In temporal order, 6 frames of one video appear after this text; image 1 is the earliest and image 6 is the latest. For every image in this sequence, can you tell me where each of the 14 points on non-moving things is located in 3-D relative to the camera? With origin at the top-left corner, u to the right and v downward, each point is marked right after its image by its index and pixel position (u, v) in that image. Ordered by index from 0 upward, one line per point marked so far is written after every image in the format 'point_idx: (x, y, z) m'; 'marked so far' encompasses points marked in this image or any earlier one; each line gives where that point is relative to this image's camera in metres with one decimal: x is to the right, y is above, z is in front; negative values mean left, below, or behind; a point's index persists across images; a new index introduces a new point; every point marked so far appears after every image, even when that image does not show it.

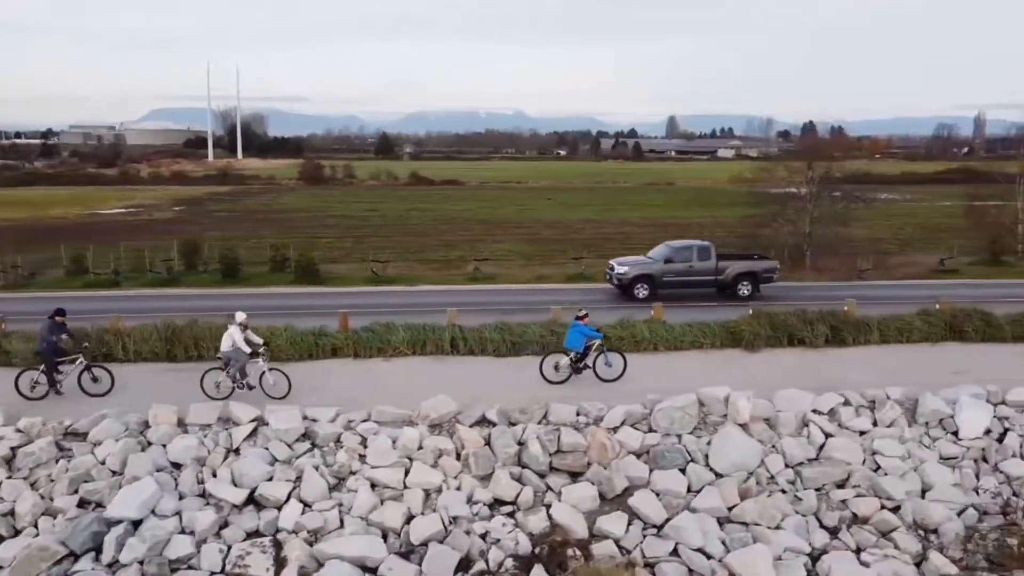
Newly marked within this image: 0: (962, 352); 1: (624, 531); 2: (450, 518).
0: (+7.6, -1.1, +16.6) m
1: (+1.2, -2.6, +10.6) m
2: (-0.7, -2.5, +10.7) m
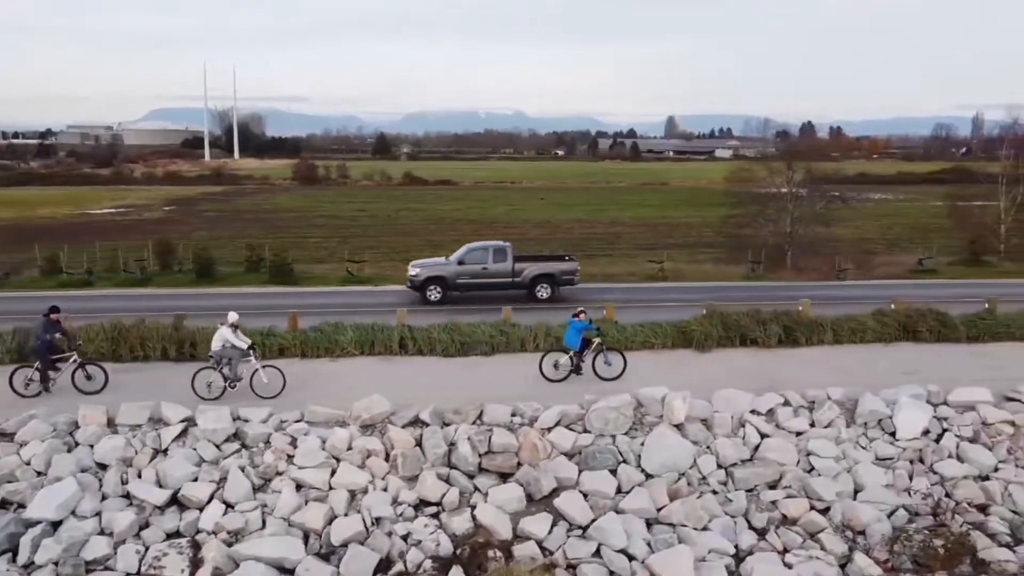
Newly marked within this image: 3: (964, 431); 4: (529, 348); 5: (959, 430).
0: (+6.8, -1.1, +16.5) m
1: (+0.4, -2.6, +10.6) m
2: (-1.5, -2.5, +10.6) m
3: (+5.9, -1.9, +12.8) m
4: (+0.3, -1.0, +16.2) m
5: (+5.8, -1.9, +12.8) m
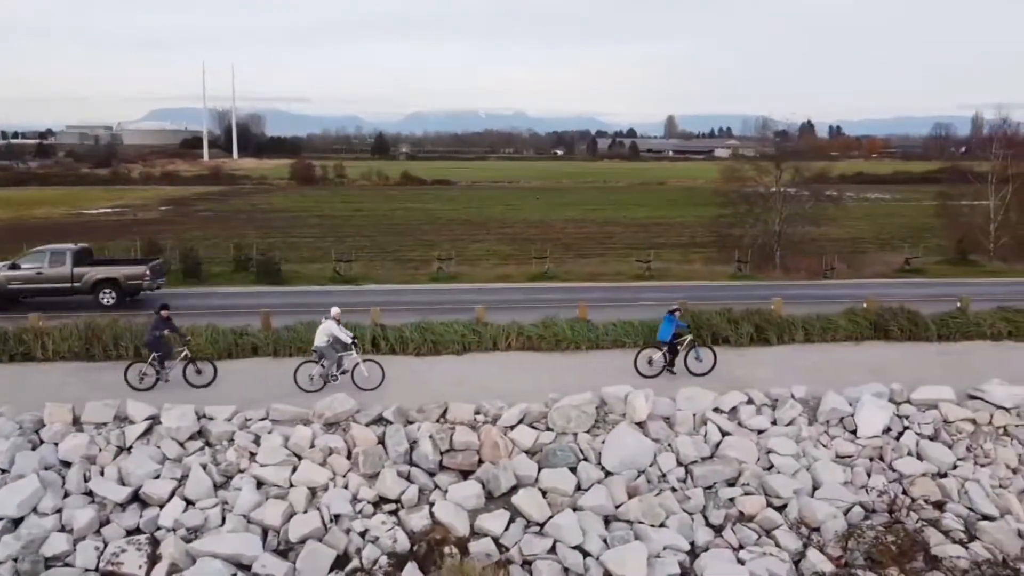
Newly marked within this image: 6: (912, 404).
0: (+6.3, -1.1, +16.6) m
1: (-0.1, -2.6, +10.7) m
2: (-2.0, -2.5, +10.7) m
3: (+5.4, -1.9, +12.9) m
4: (-0.2, -1.0, +16.4) m
5: (+5.4, -1.8, +12.9) m
6: (+5.5, -1.6, +13.4) m
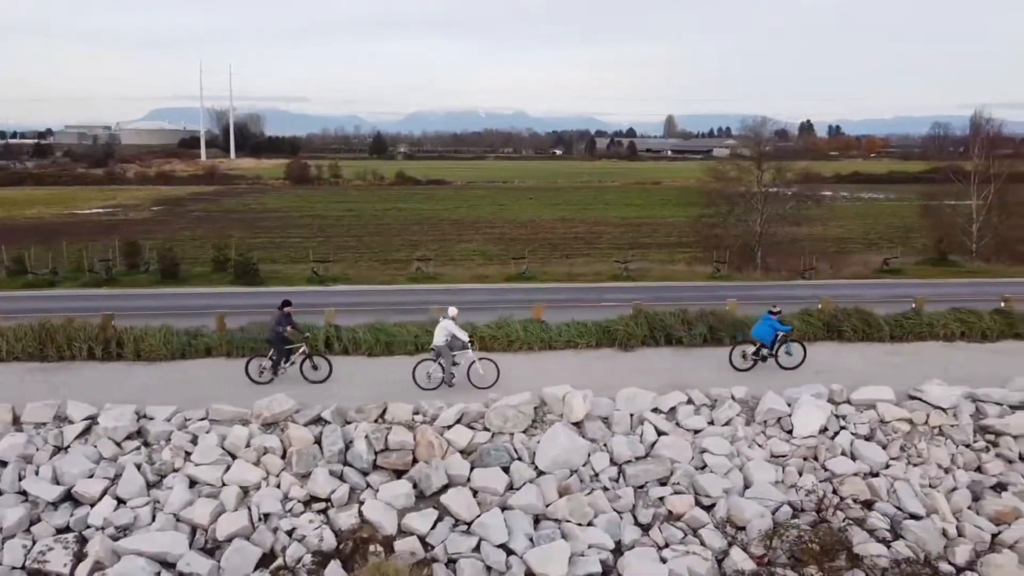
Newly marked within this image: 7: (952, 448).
0: (+5.5, -1.1, +16.7) m
1: (-0.9, -2.6, +10.8) m
2: (-2.8, -2.5, +10.8) m
3: (+4.6, -1.9, +13.0) m
4: (-1.0, -1.0, +16.5) m
5: (+4.6, -1.9, +13.0) m
6: (+4.7, -1.6, +13.6) m
7: (+5.7, -2.1, +12.8) m
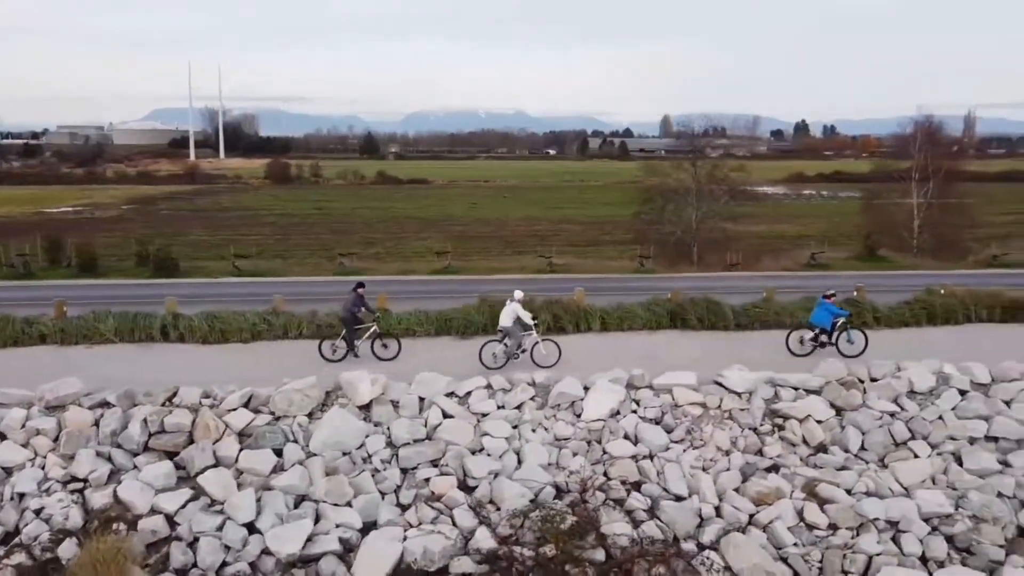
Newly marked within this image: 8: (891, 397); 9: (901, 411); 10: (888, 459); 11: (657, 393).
0: (+2.8, -0.9, +16.8) m
1: (-3.7, -2.4, +10.9) m
2: (-5.6, -2.3, +11.0) m
3: (+1.8, -1.7, +13.1) m
4: (-3.7, -0.8, +16.6) m
5: (+1.8, -1.7, +13.1) m
6: (+1.9, -1.4, +13.7) m
7: (+2.9, -1.9, +12.9) m
8: (+5.2, -1.5, +13.6) m
9: (+5.3, -1.7, +13.4) m
10: (+4.8, -2.2, +12.5) m
11: (+2.0, -1.5, +13.6) m
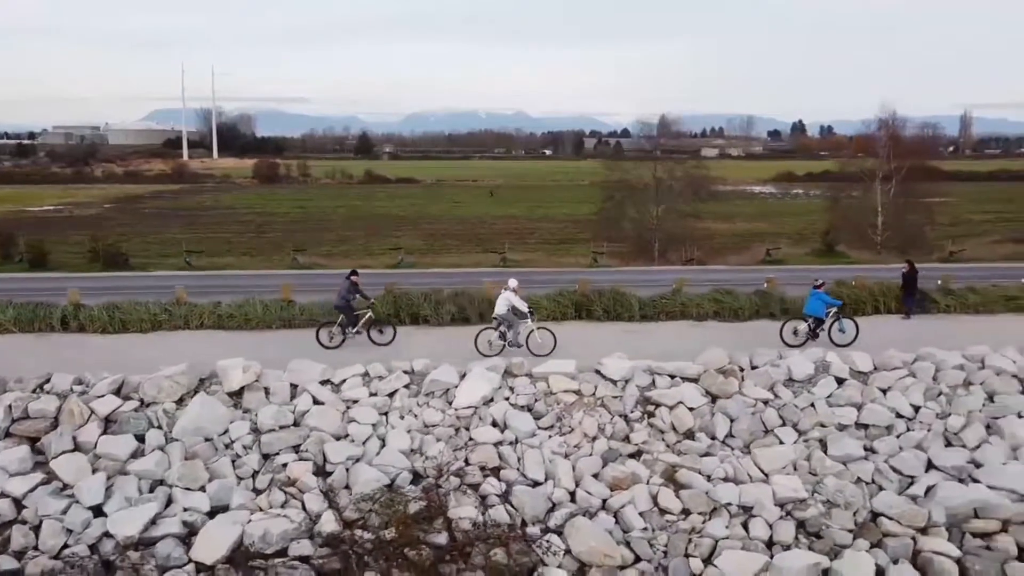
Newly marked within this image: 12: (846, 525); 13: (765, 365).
0: (+1.1, -0.7, +16.9) m
1: (-5.4, -2.3, +11.0) m
2: (-7.3, -2.1, +11.0) m
3: (+0.1, -1.5, +13.2) m
4: (-5.4, -0.6, +16.7) m
5: (+0.1, -1.5, +13.2) m
6: (+0.2, -1.2, +13.7) m
7: (+1.2, -1.7, +12.9) m
8: (+3.5, -1.3, +13.6) m
9: (+3.6, -1.5, +13.4) m
10: (+3.1, -2.0, +12.6) m
11: (+0.3, -1.3, +13.6) m
12: (+3.8, -2.7, +11.3) m
13: (+3.6, -1.1, +14.1) m
